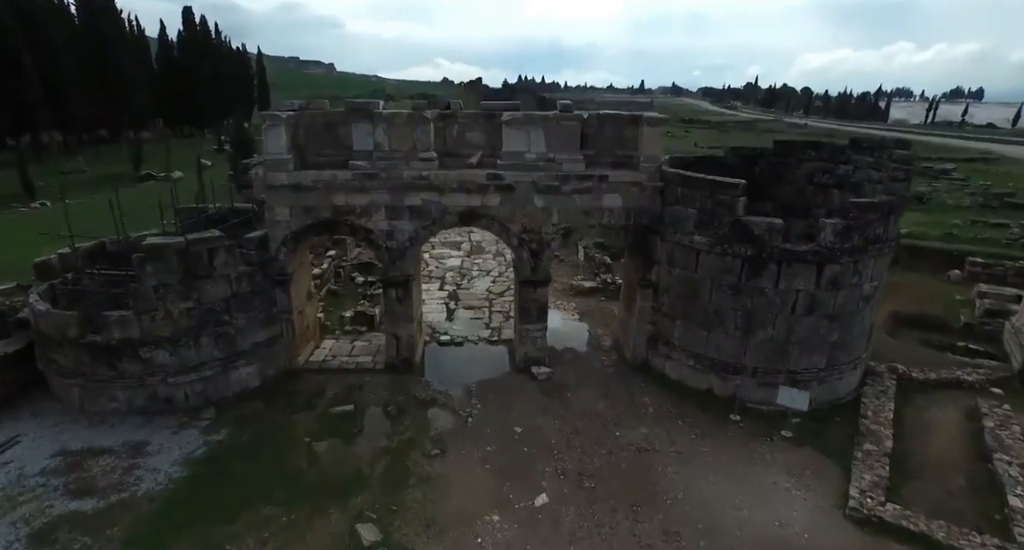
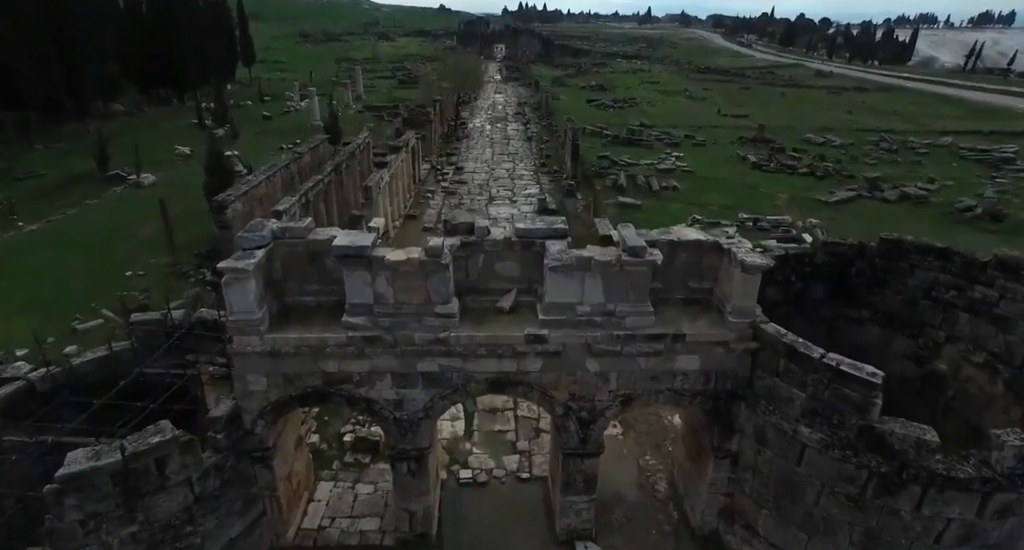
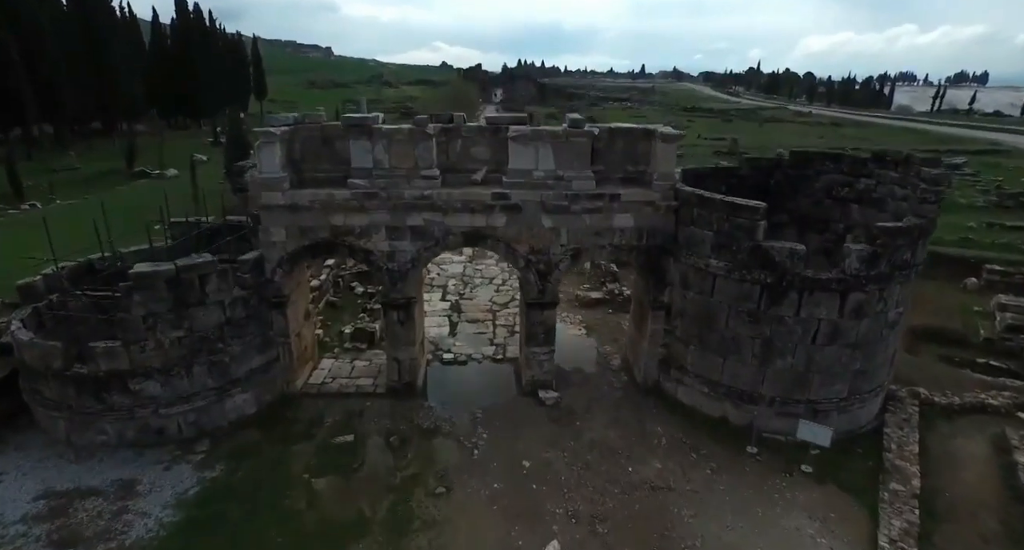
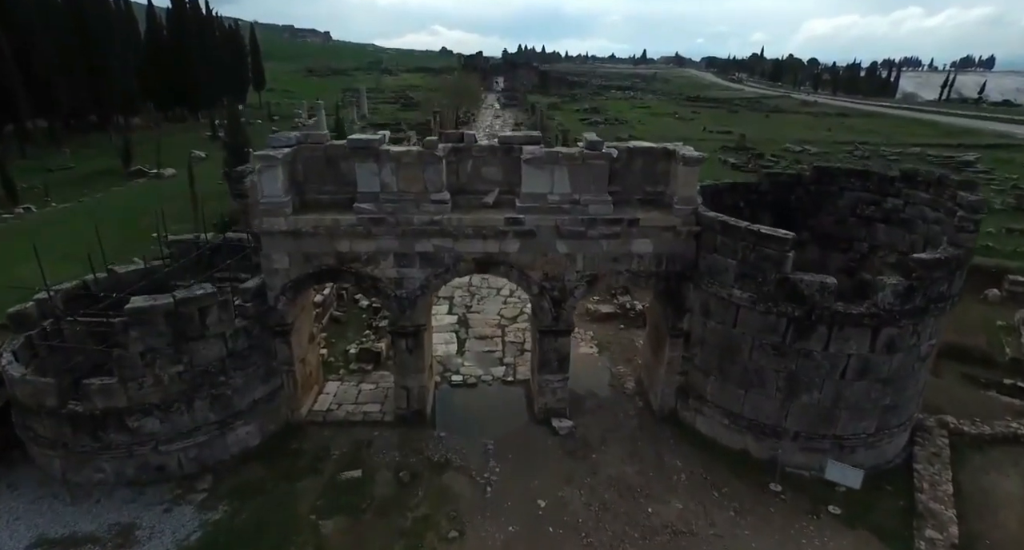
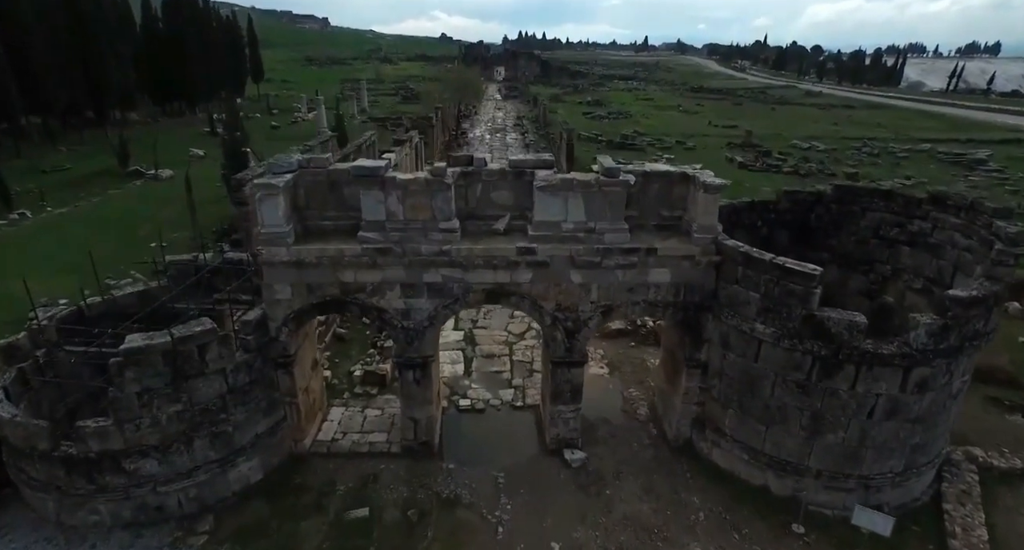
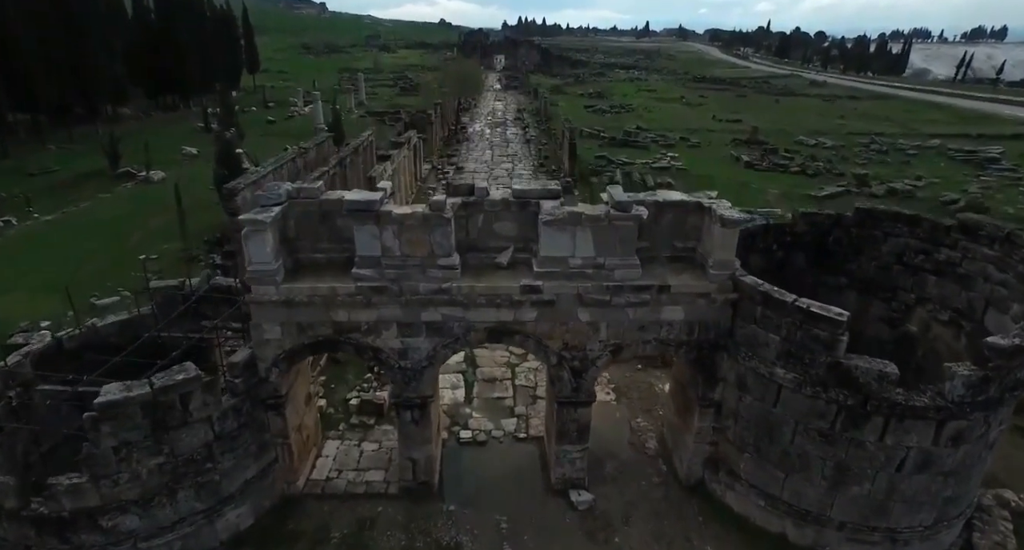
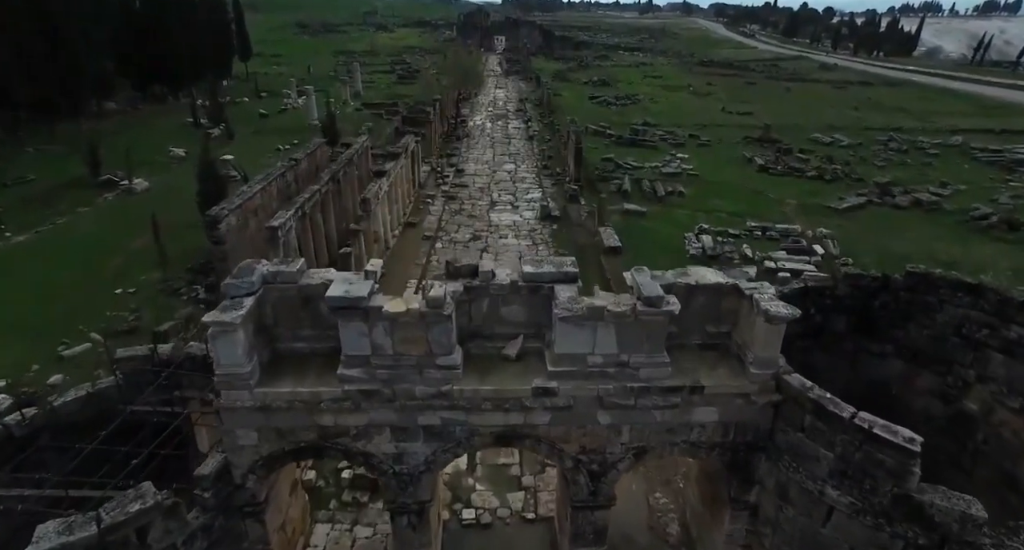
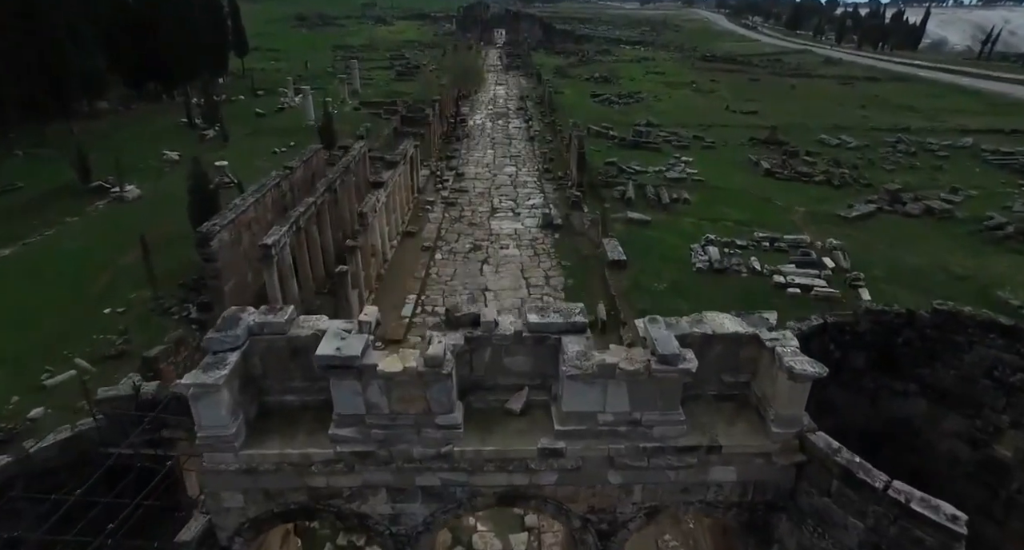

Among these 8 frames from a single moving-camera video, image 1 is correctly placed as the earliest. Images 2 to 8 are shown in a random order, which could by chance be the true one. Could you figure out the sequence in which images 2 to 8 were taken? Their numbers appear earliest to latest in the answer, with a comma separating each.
3, 4, 5, 6, 2, 7, 8
